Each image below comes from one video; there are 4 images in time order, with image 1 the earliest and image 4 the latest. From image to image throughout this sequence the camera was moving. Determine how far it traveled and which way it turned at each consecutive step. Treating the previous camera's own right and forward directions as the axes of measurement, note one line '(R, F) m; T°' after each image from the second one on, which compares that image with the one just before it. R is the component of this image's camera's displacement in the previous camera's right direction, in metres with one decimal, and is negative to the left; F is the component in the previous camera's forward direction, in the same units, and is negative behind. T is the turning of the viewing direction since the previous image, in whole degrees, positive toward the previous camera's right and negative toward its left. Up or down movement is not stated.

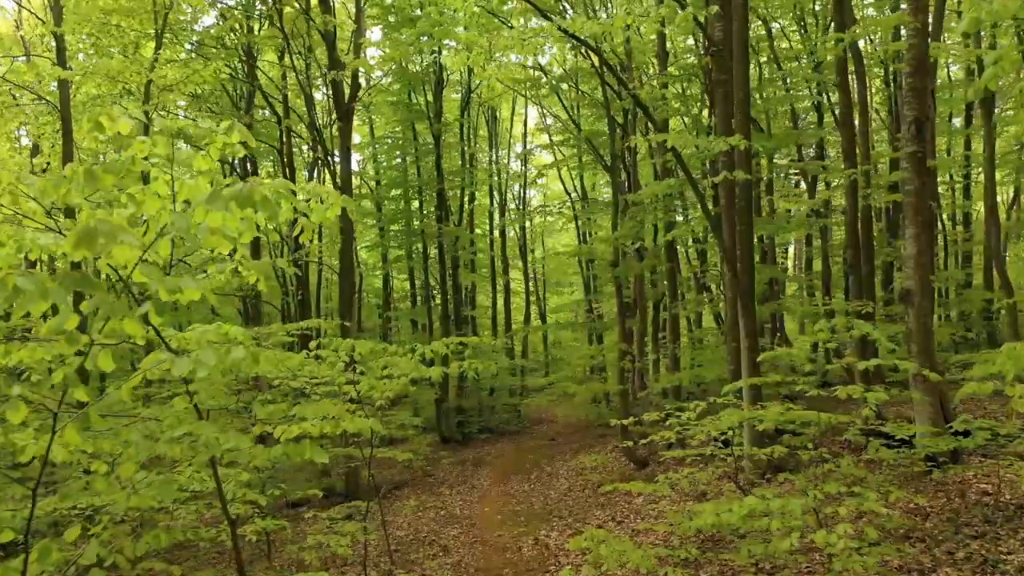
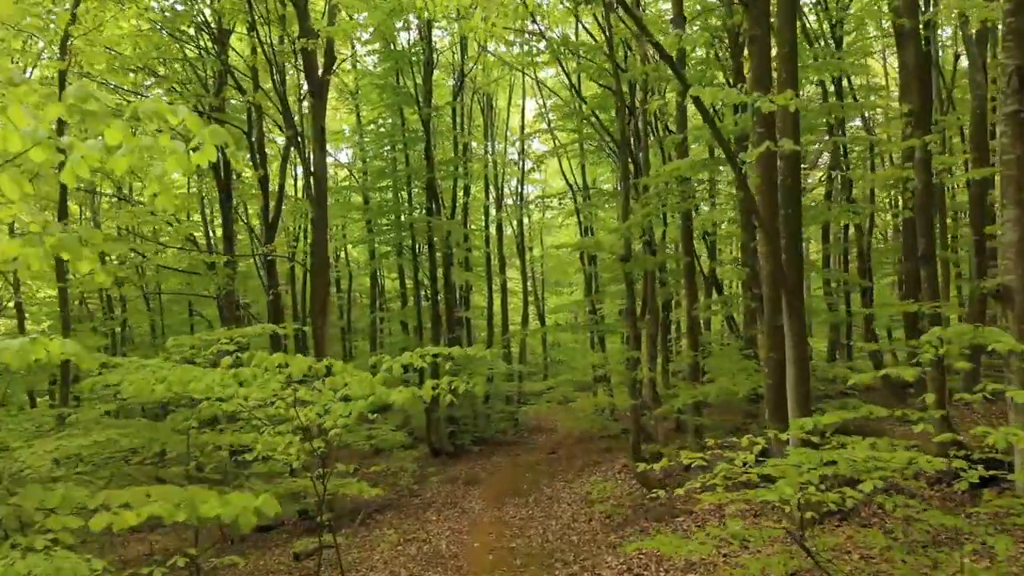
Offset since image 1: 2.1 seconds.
(+0.1, +1.5) m; 0°
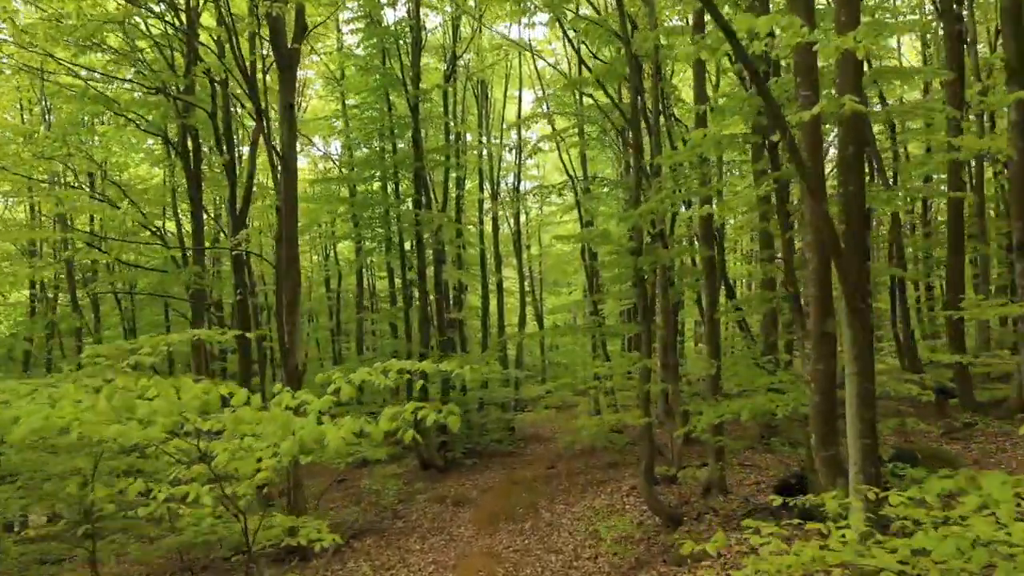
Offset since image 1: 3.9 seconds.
(+0.1, +1.3) m; 0°
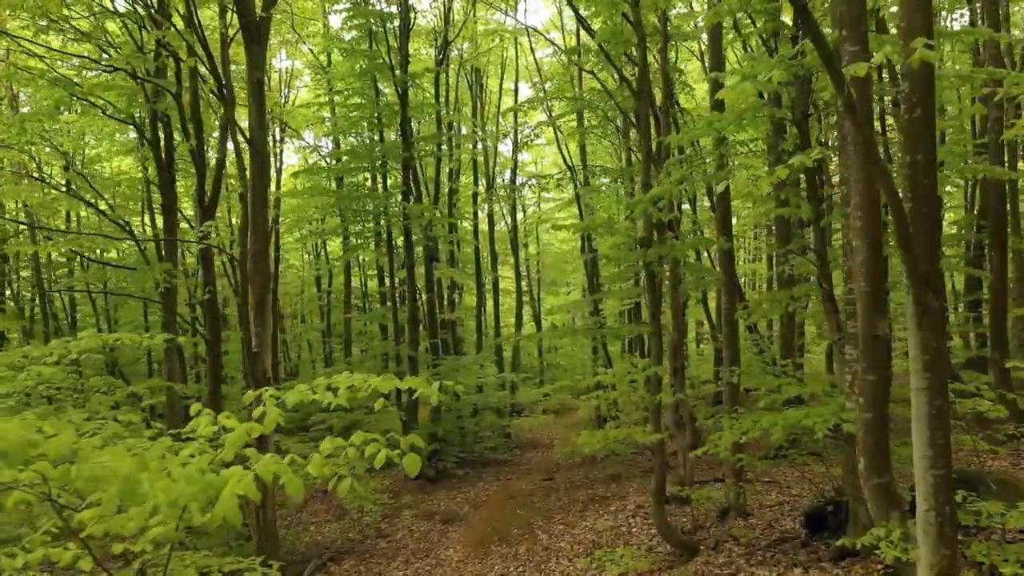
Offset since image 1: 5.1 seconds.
(+0.1, +1.0) m; 0°
